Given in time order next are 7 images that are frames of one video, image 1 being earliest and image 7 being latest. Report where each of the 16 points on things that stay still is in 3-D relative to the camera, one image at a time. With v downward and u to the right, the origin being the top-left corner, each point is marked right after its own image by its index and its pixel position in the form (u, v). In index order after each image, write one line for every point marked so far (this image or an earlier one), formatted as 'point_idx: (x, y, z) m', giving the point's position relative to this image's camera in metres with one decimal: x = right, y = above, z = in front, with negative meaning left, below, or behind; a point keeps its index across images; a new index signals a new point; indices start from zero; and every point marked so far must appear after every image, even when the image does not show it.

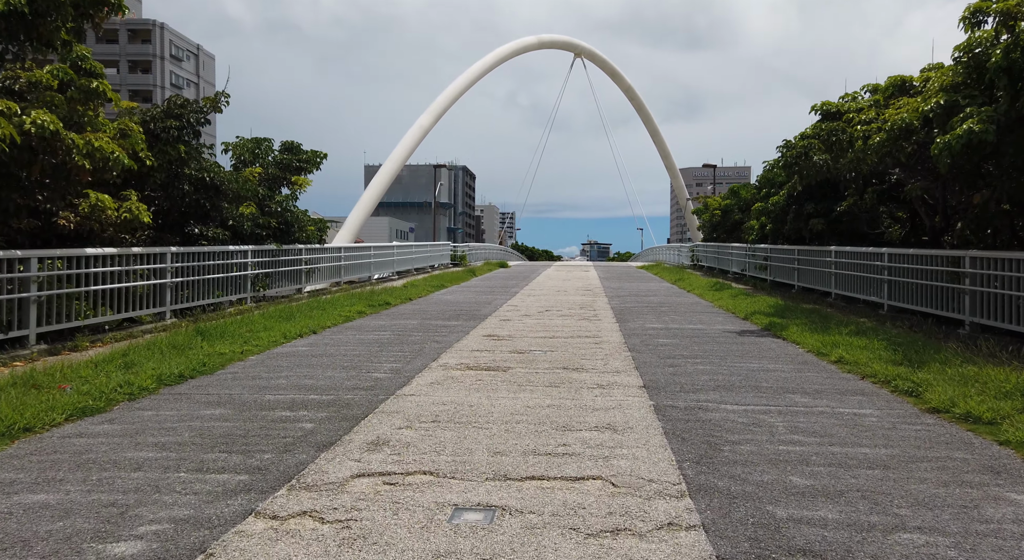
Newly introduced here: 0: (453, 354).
0: (-0.6, -0.8, +8.2) m
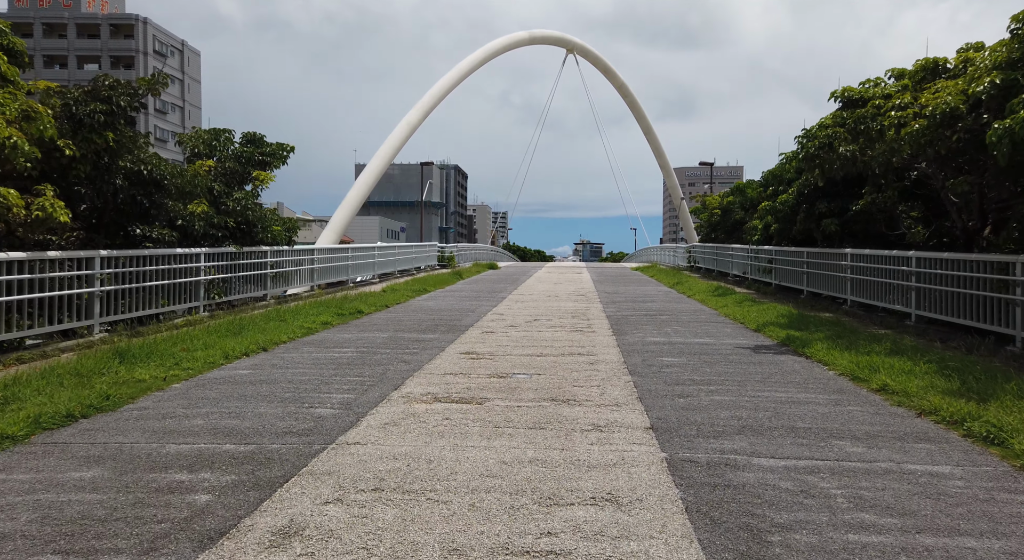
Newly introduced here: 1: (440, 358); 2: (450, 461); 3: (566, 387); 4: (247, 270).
0: (-0.8, -0.9, +6.9) m
1: (-0.8, -0.8, +8.3) m
2: (-0.3, -1.0, +4.4) m
3: (+0.4, -0.9, +6.6) m
4: (-4.5, +0.2, +13.2) m
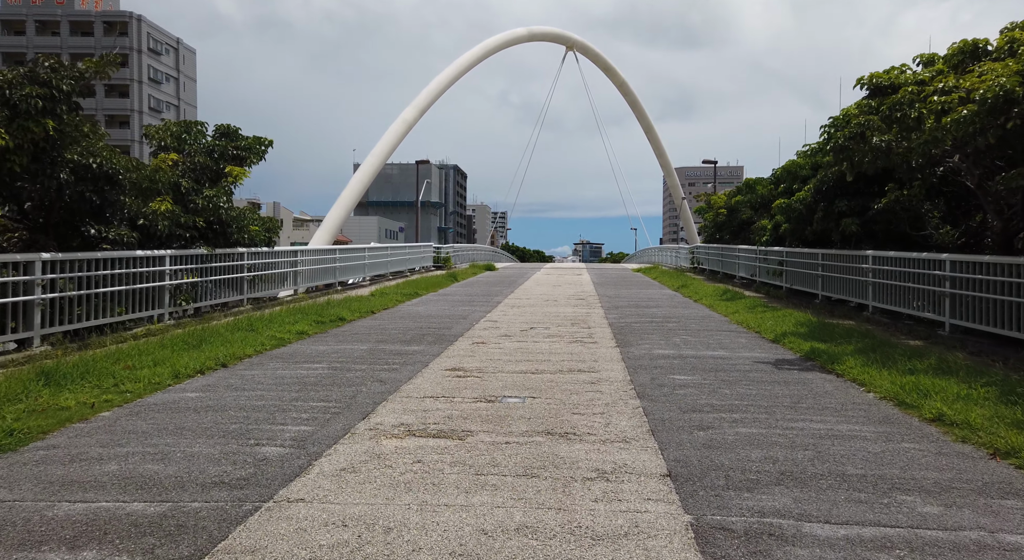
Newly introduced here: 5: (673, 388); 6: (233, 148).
0: (-0.9, -0.9, +5.9) m
1: (-0.8, -0.9, +7.3) m
2: (-0.4, -1.1, +3.4) m
3: (+0.4, -1.0, +5.6) m
4: (-4.5, +0.1, +12.2) m
5: (+1.4, -0.9, +6.6) m
6: (-4.4, +2.1, +12.2) m
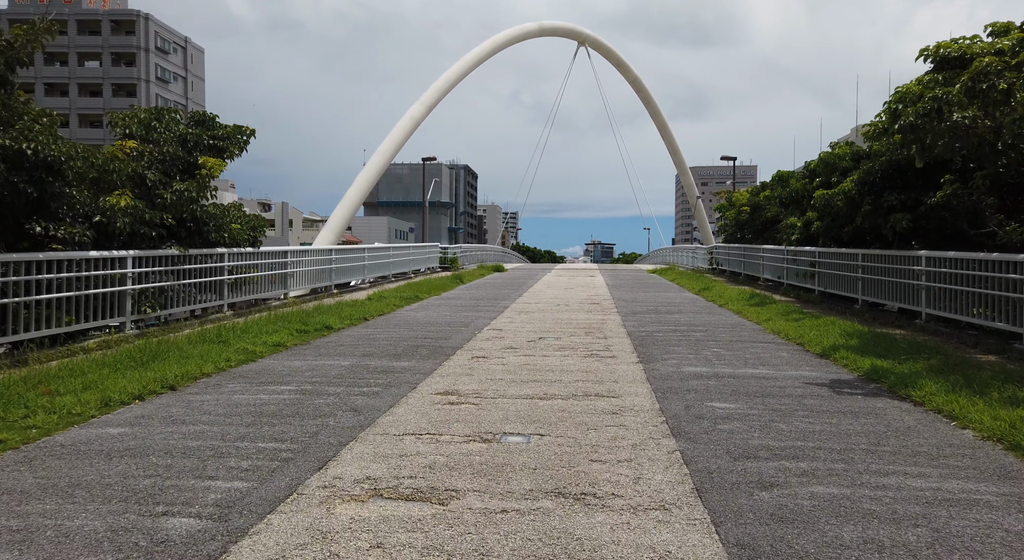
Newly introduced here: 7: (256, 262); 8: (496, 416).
0: (-0.9, -1.0, +4.6) m
1: (-0.8, -0.9, +6.0) m
2: (-0.5, -1.1, +2.1) m
3: (+0.4, -1.0, +4.3) m
4: (-4.5, 0.0, +11.0) m
5: (+1.4, -1.0, +5.3) m
6: (-4.3, +2.0, +11.0) m
7: (-4.3, +0.3, +13.2) m
8: (-0.1, -1.0, +5.6) m
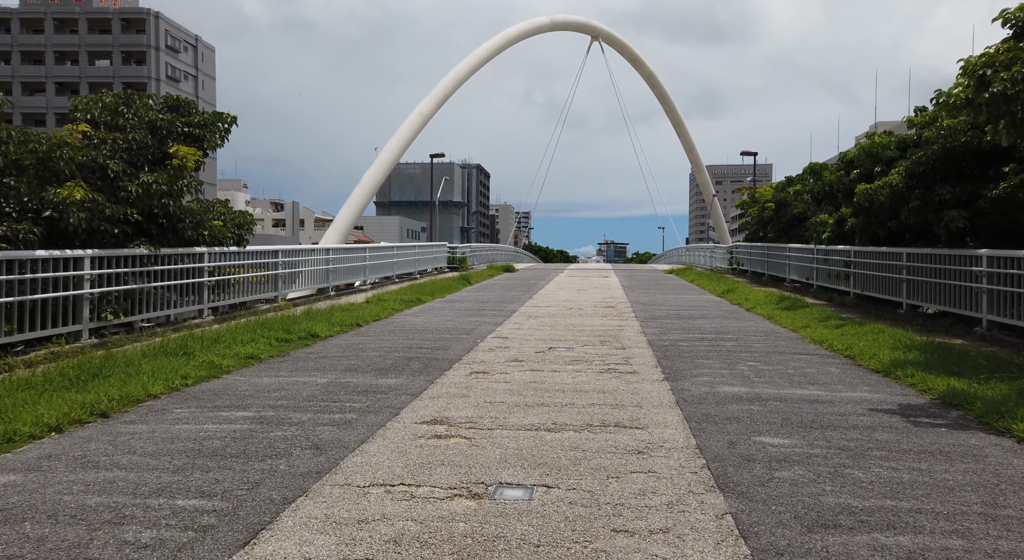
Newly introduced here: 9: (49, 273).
0: (-0.9, -1.0, +3.5) m
1: (-0.8, -1.0, +4.9) m
2: (-0.5, -1.2, +1.0) m
3: (+0.4, -1.1, +3.2) m
4: (-4.4, 0.0, +9.9) m
5: (+1.4, -1.0, +4.2) m
6: (-4.2, +2.0, +9.9) m
7: (-4.2, +0.3, +12.1) m
8: (-0.1, -1.0, +4.4) m
9: (-4.6, +0.1, +7.7) m
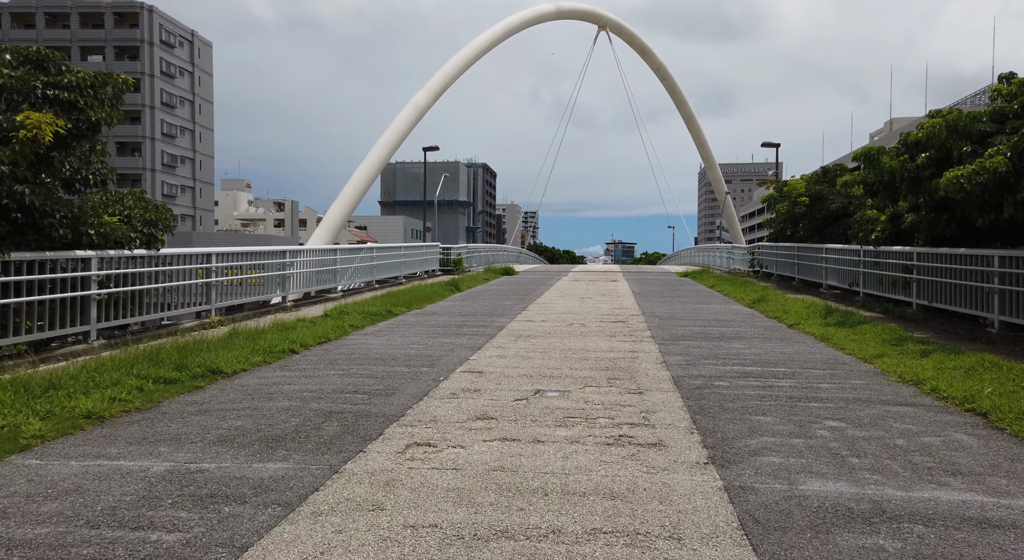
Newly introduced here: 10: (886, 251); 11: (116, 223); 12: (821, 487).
0: (-1.2, -1.2, +1.0) m
1: (-1.1, -1.1, +2.3) m
2: (-0.8, -1.3, -1.6) m
3: (+0.1, -1.2, +0.6) m
4: (-4.6, -0.1, +7.4) m
5: (+1.1, -1.1, +1.6) m
6: (-4.4, +1.8, +7.4) m
7: (-4.4, +0.1, +9.6) m
8: (-0.4, -1.1, +1.9) m
9: (-4.8, -0.1, +5.2) m
10: (+6.2, +0.5, +13.3) m
11: (-4.4, +0.6, +8.8) m
12: (+1.6, -1.0, +4.0) m
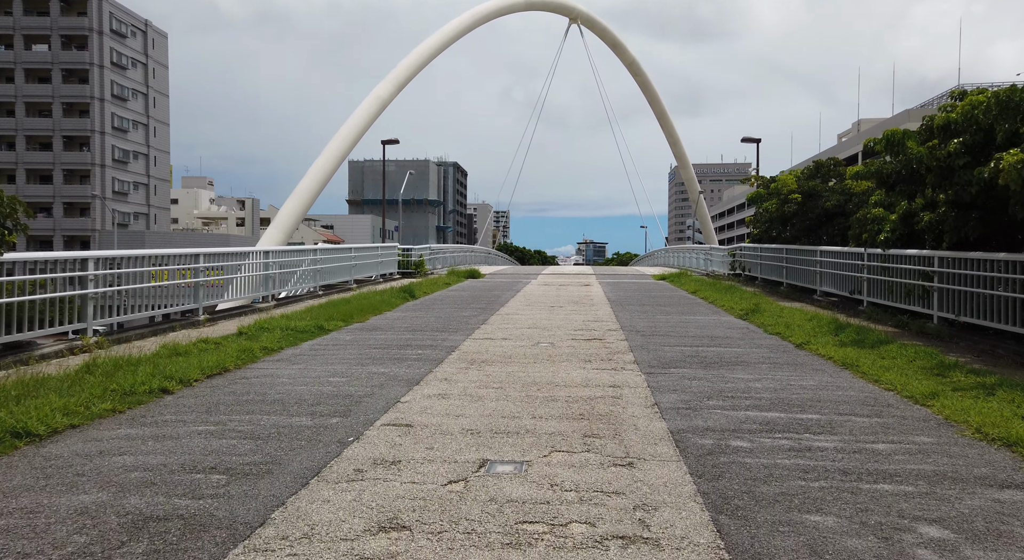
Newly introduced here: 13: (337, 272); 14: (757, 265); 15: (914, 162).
0: (-1.4, -1.3, -1.1) m
1: (-1.3, -1.2, +0.3) m
2: (-0.9, -1.4, -3.6) m
3: (-0.1, -1.3, -1.4) m
4: (-5.0, -0.3, +5.2) m
5: (+0.9, -1.3, -0.3) m
6: (-4.8, +1.7, +5.3) m
7: (-4.9, 0.0, +7.5) m
8: (-0.6, -1.3, -0.1) m
9: (-5.2, -0.2, +3.0) m
10: (+5.6, +0.4, +11.6) m
11: (-4.9, +0.5, +6.6) m
12: (+1.3, -1.2, +2.1) m
13: (-4.4, +0.2, +19.2) m
14: (+5.9, +0.4, +18.9) m
15: (+5.1, +1.5, +10.0) m
